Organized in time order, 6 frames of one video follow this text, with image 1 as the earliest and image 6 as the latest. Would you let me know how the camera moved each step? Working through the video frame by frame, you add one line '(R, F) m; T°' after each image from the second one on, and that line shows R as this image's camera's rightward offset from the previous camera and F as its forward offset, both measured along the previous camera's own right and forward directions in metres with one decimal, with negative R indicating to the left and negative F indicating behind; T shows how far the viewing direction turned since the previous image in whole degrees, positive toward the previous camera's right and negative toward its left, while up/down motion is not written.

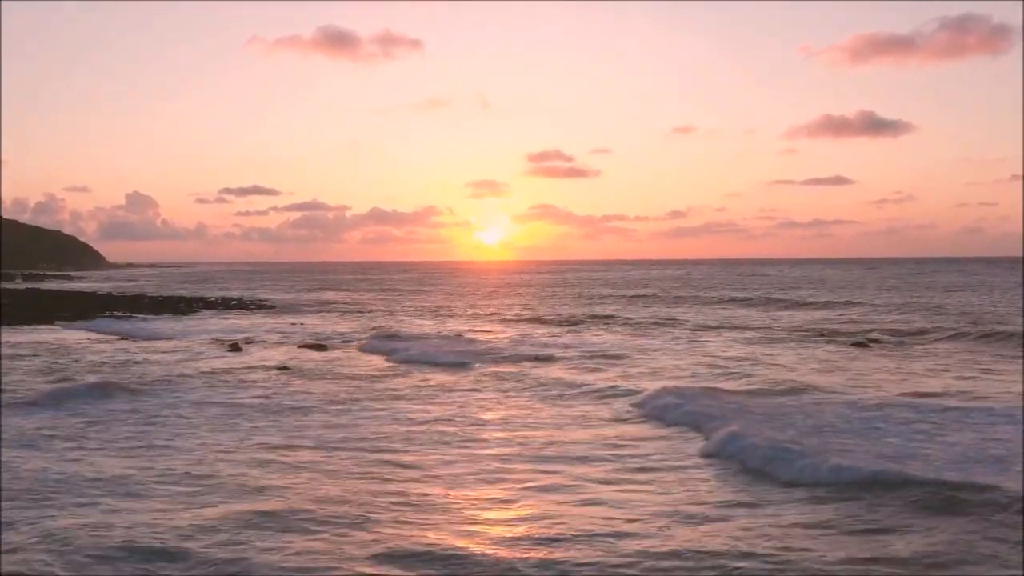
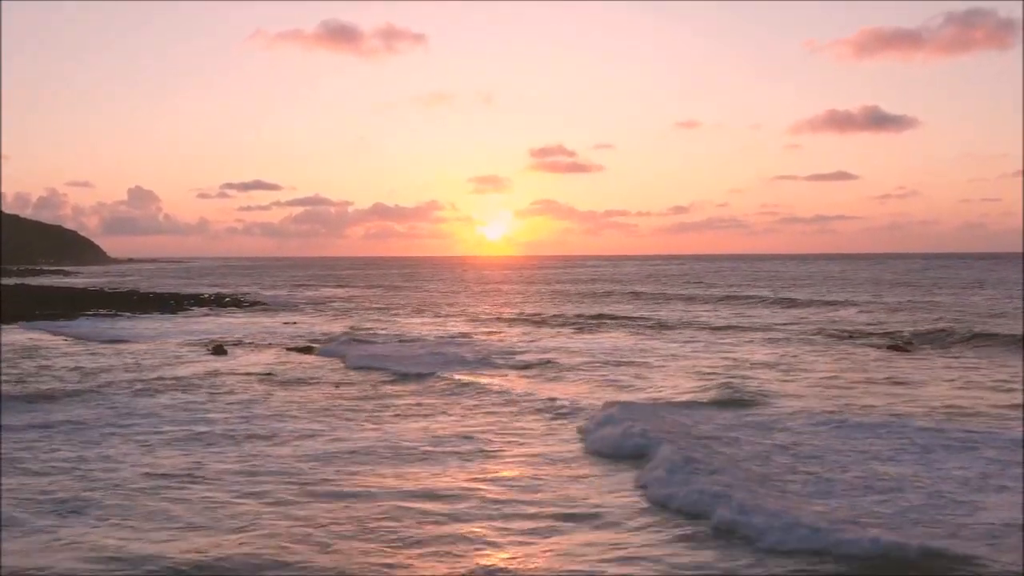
(0.0, +1.6) m; 0°
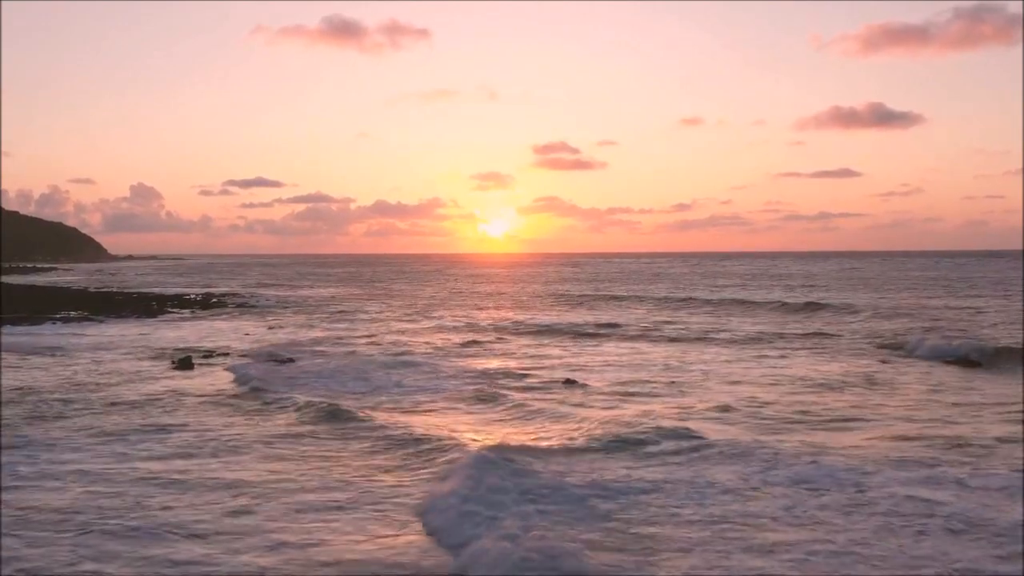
(-0.1, +2.6) m; 0°
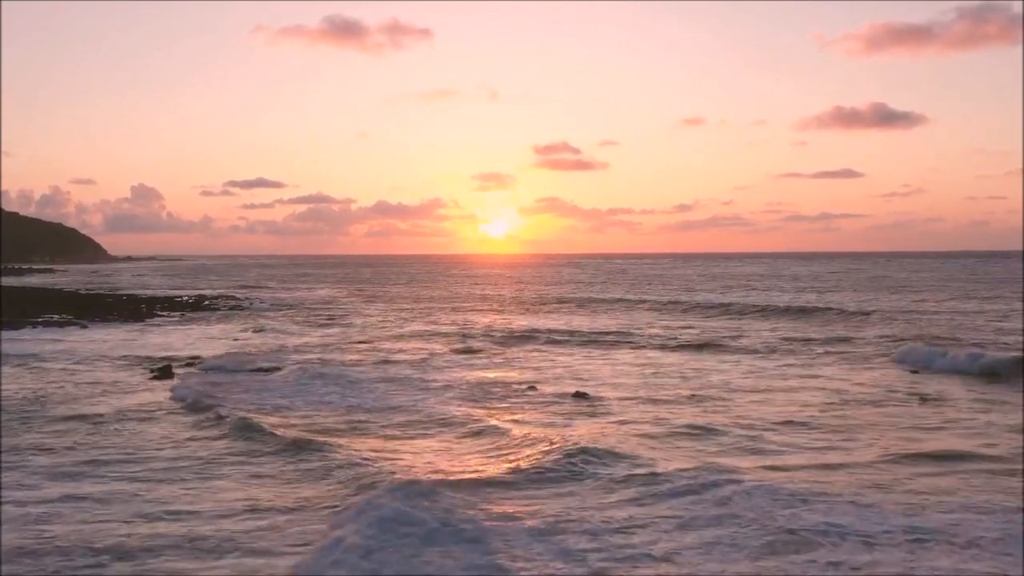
(-0.1, +1.3) m; 0°
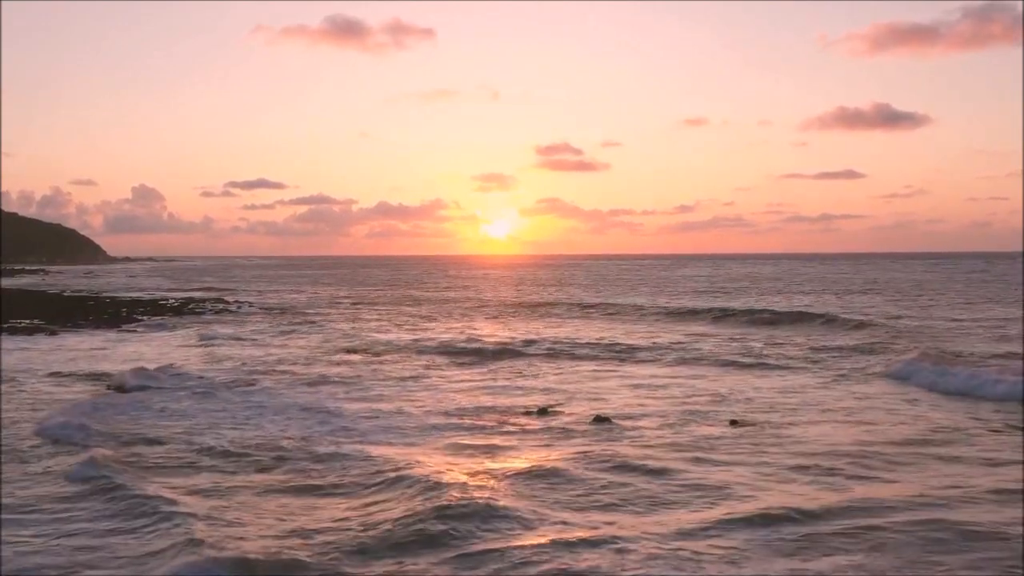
(-0.1, +2.0) m; 0°
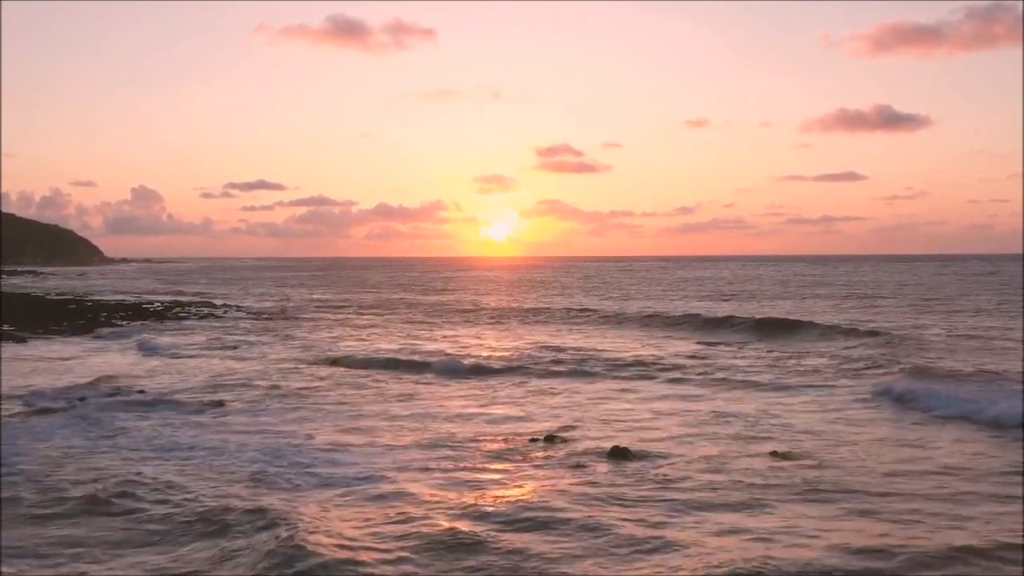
(0.0, +1.8) m; 0°
